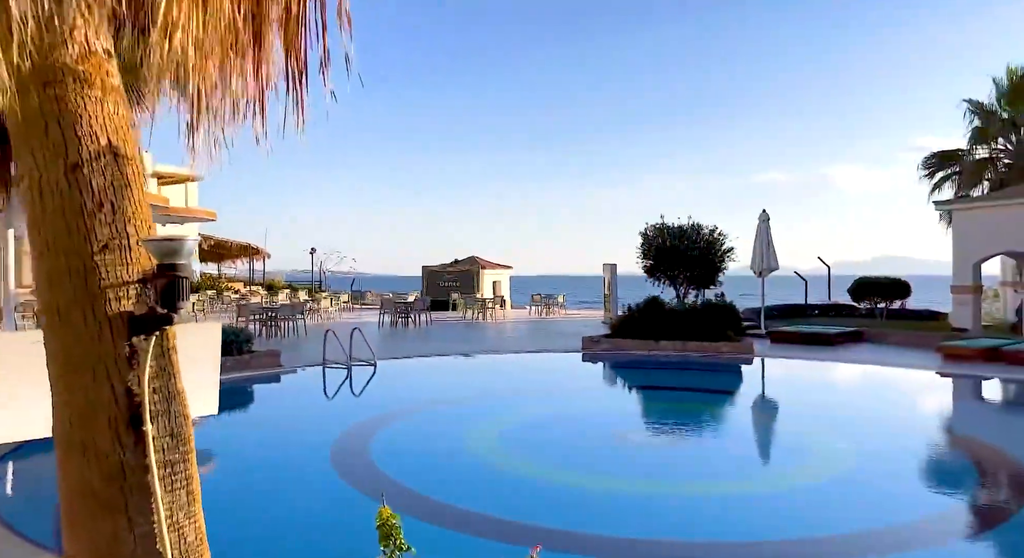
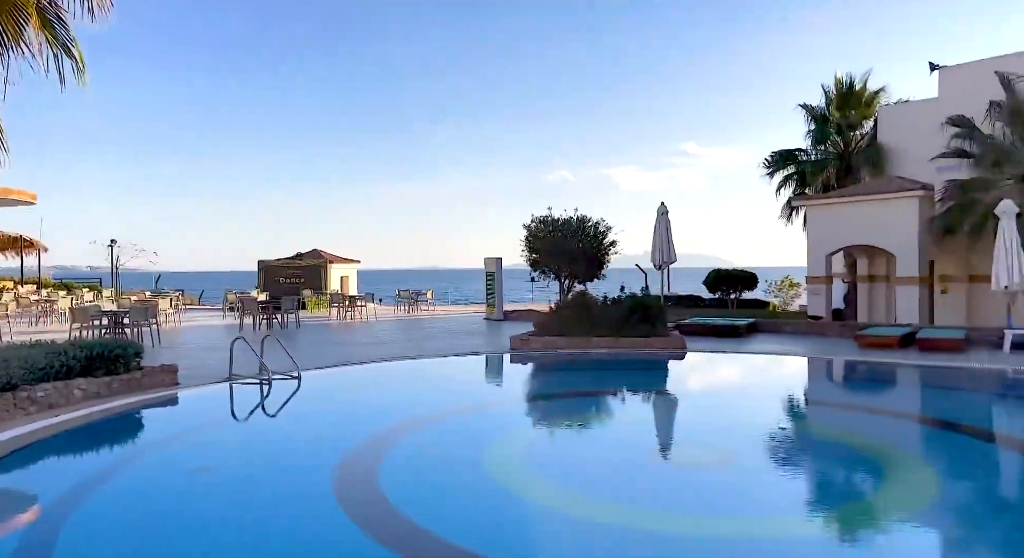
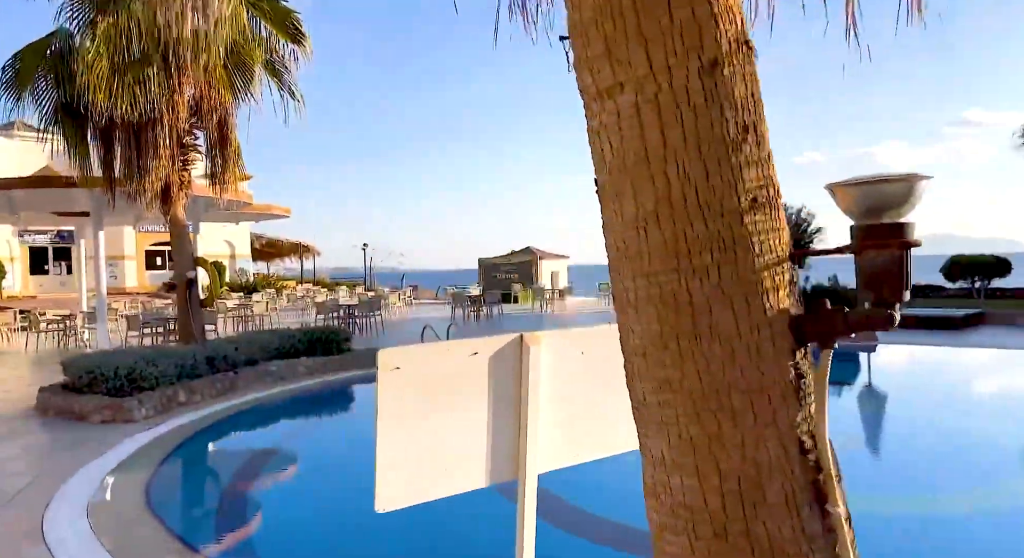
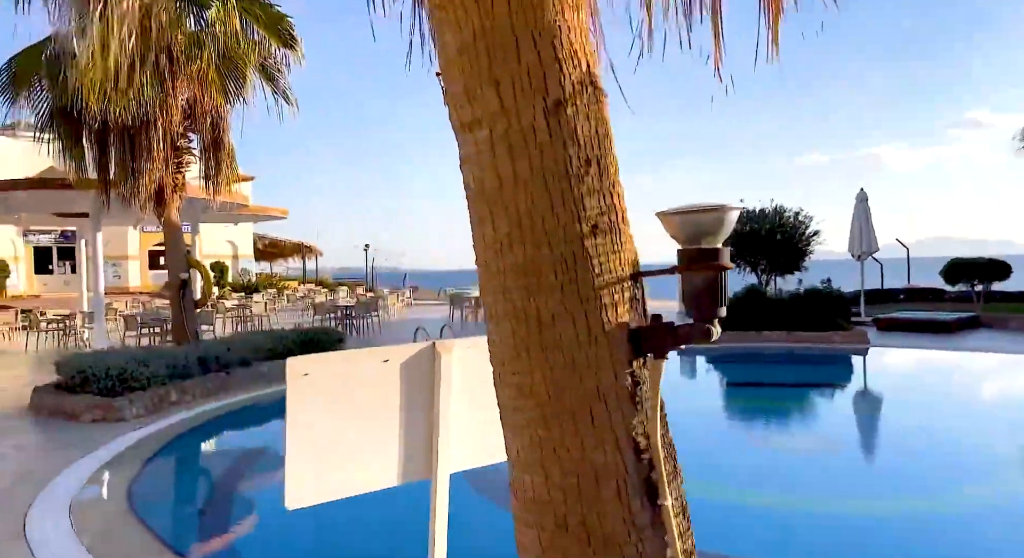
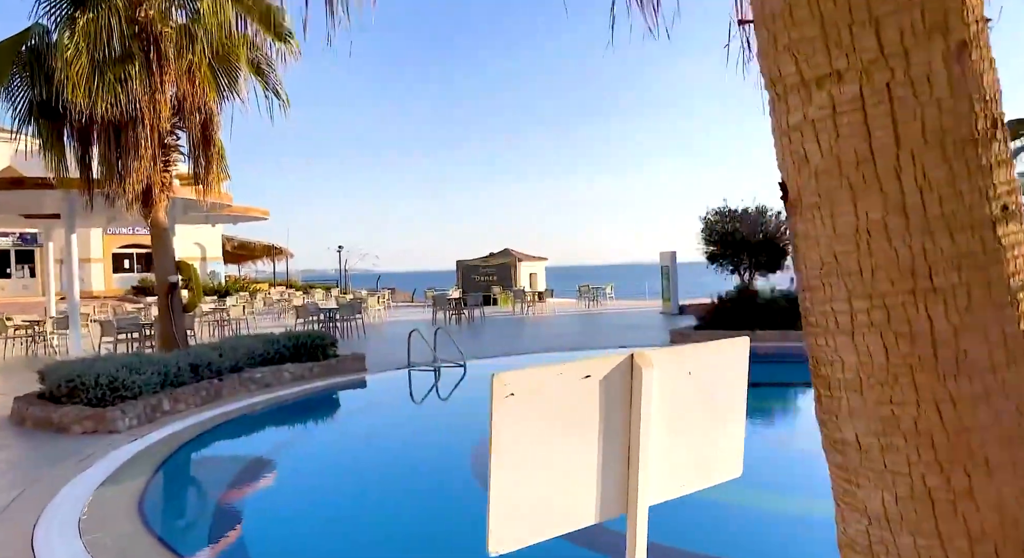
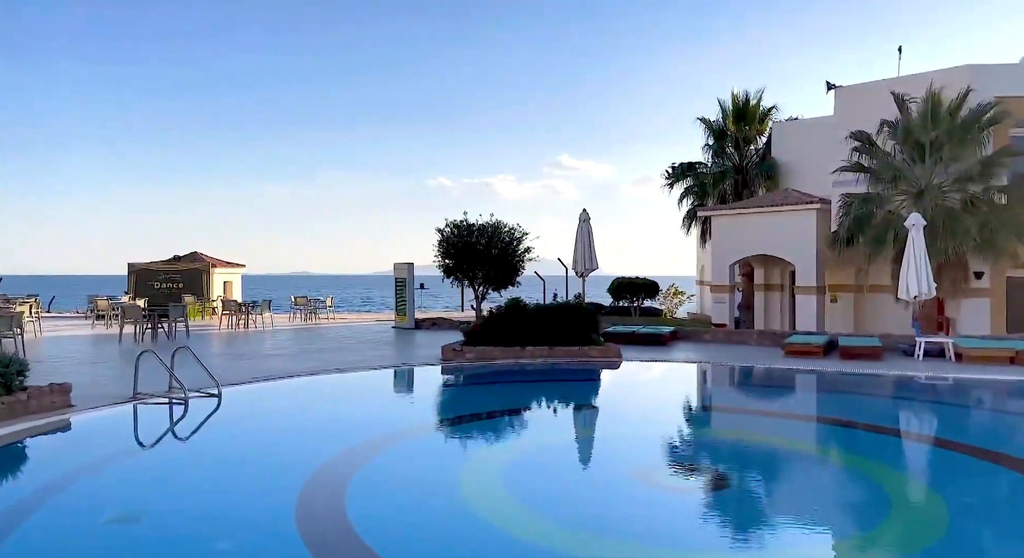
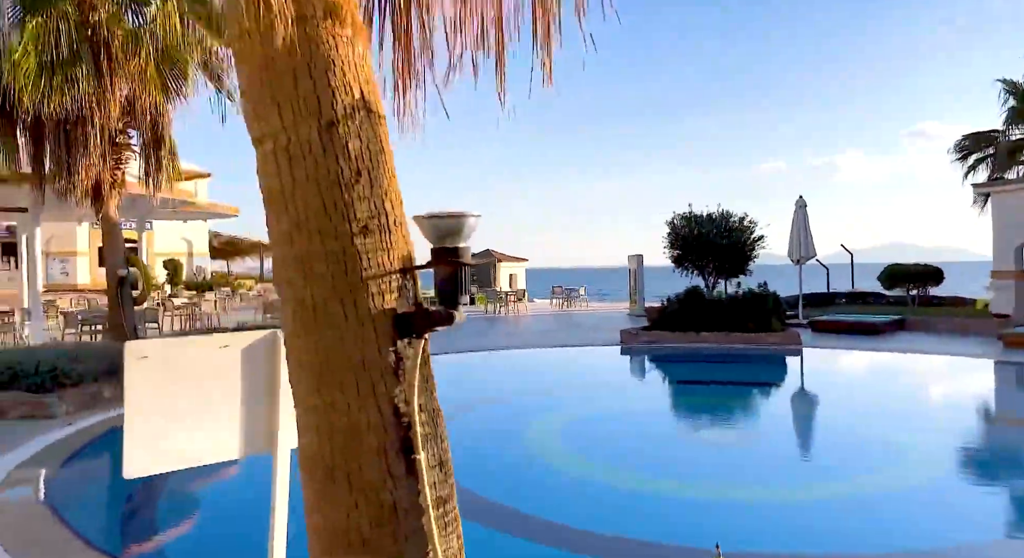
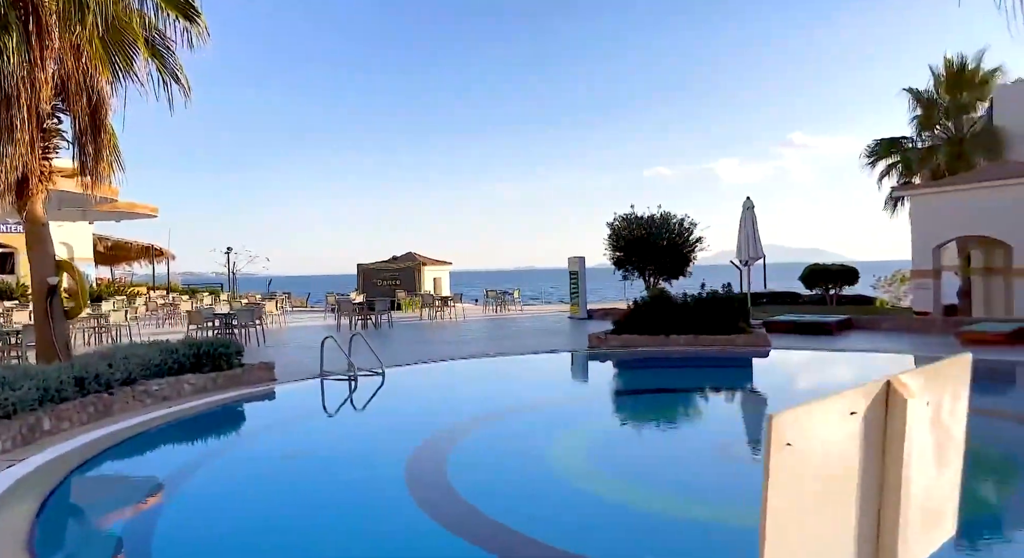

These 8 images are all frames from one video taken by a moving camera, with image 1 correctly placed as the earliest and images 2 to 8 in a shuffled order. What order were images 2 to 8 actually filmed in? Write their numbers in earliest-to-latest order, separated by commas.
7, 4, 3, 5, 8, 2, 6
